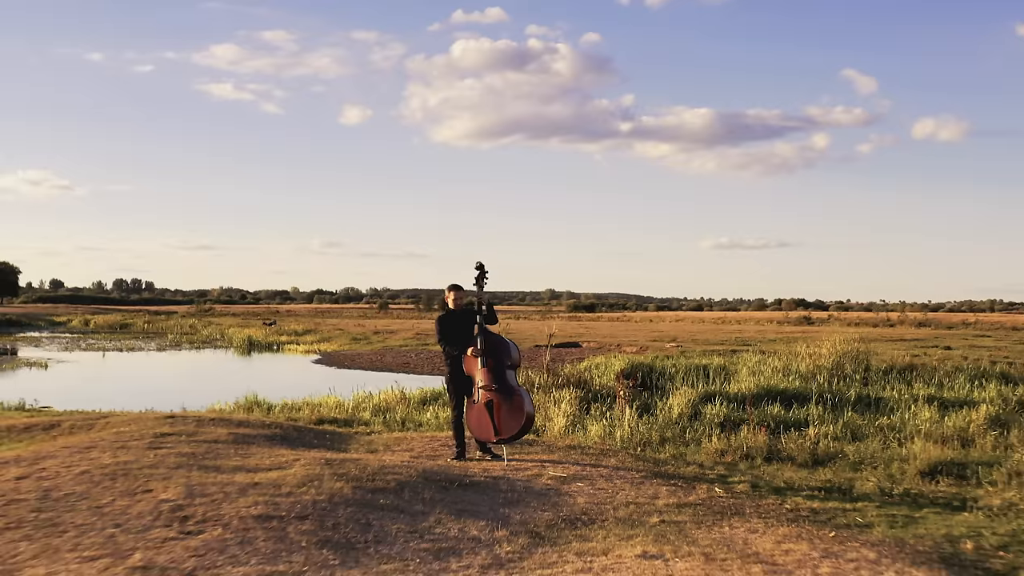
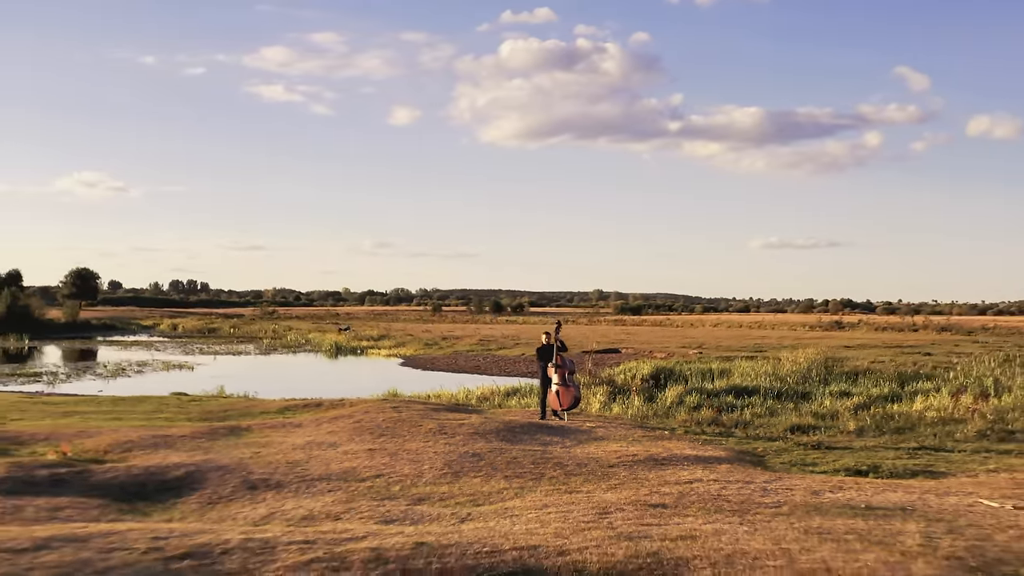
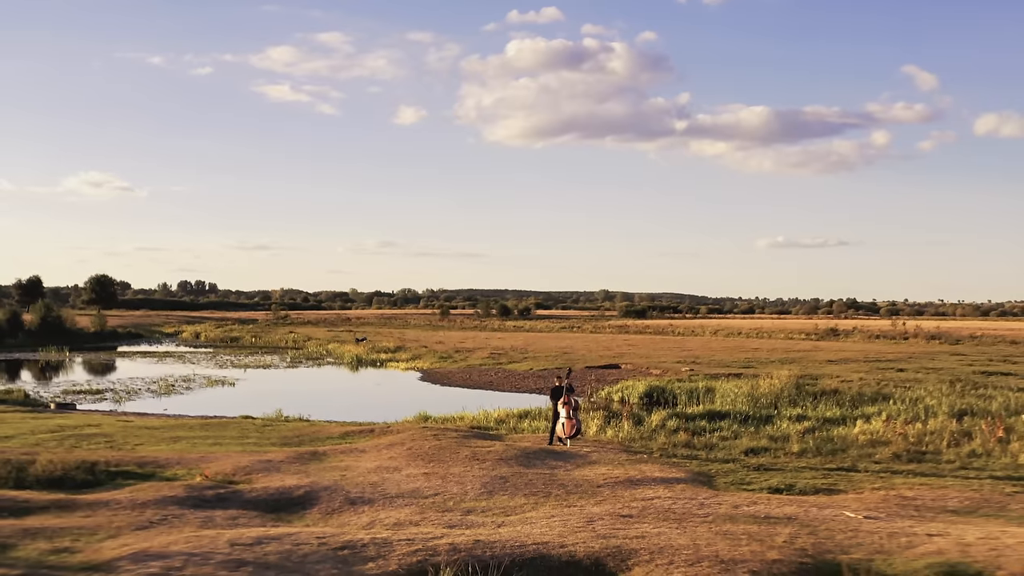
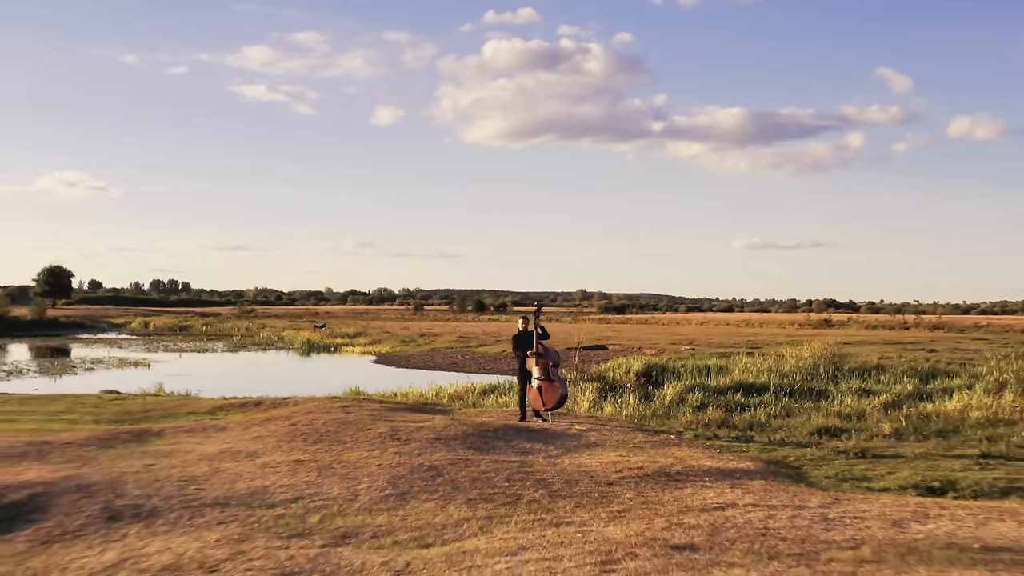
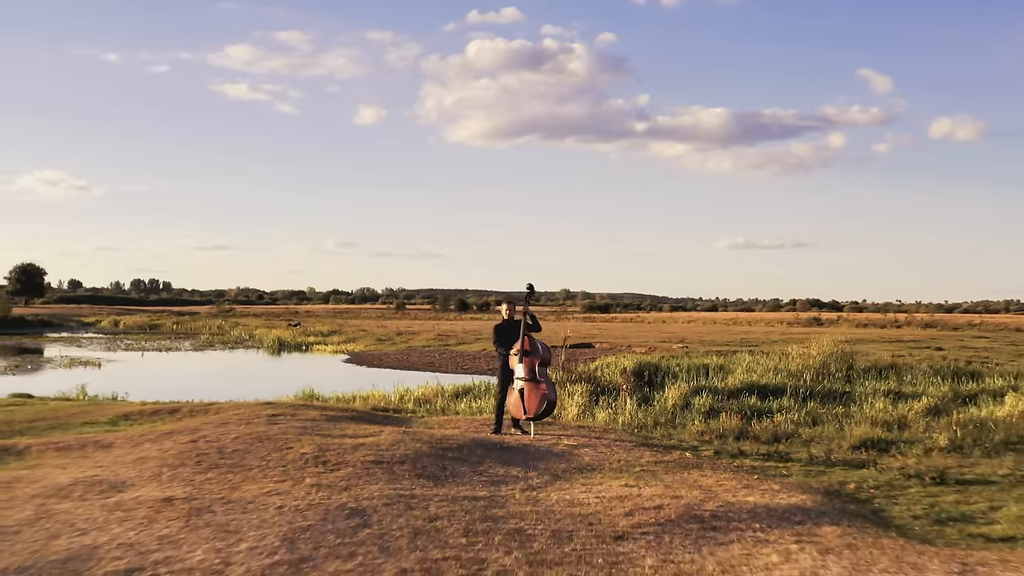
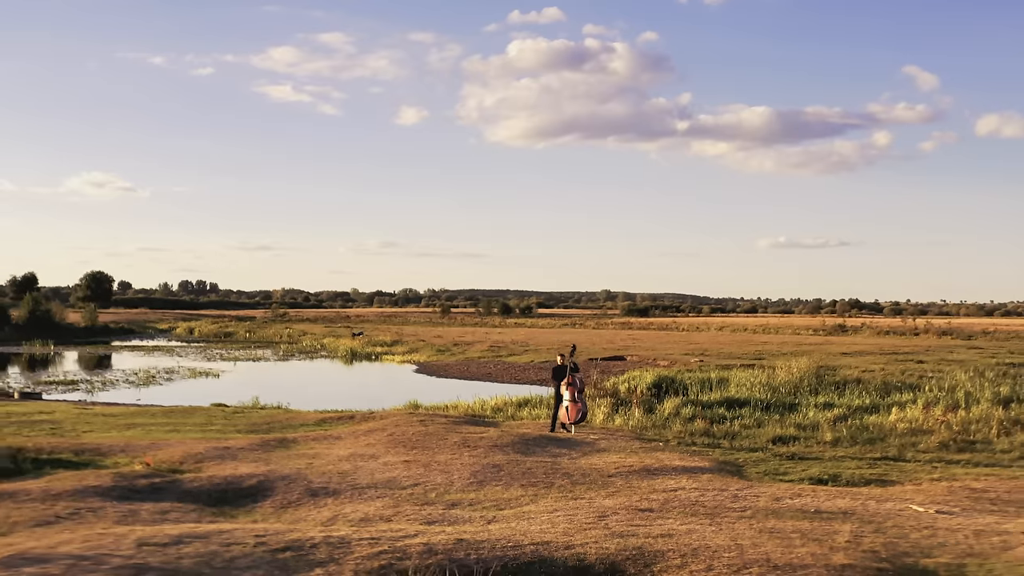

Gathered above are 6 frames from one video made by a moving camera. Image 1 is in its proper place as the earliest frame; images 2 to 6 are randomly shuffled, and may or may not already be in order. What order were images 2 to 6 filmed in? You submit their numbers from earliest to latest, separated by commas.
5, 4, 2, 6, 3
